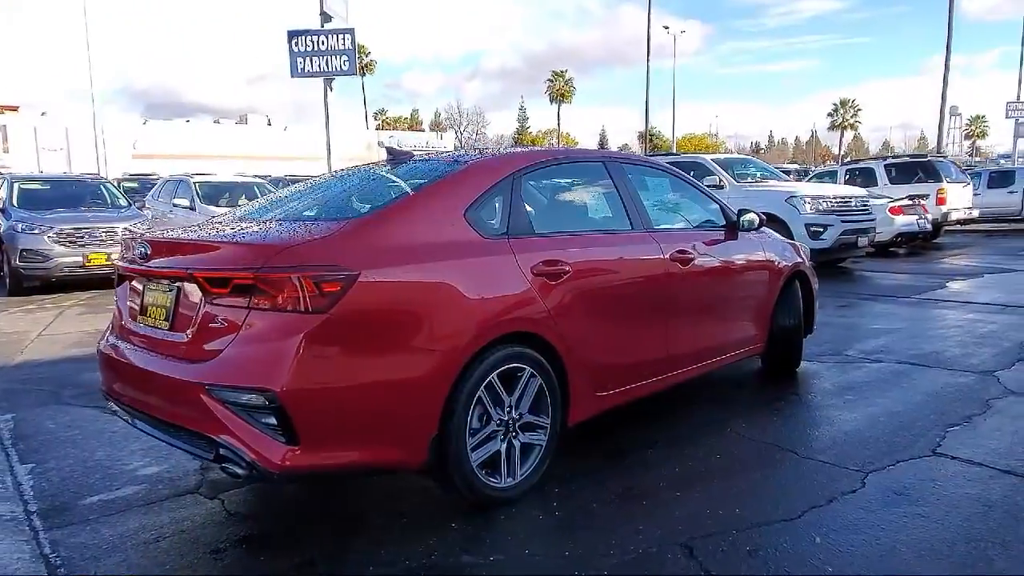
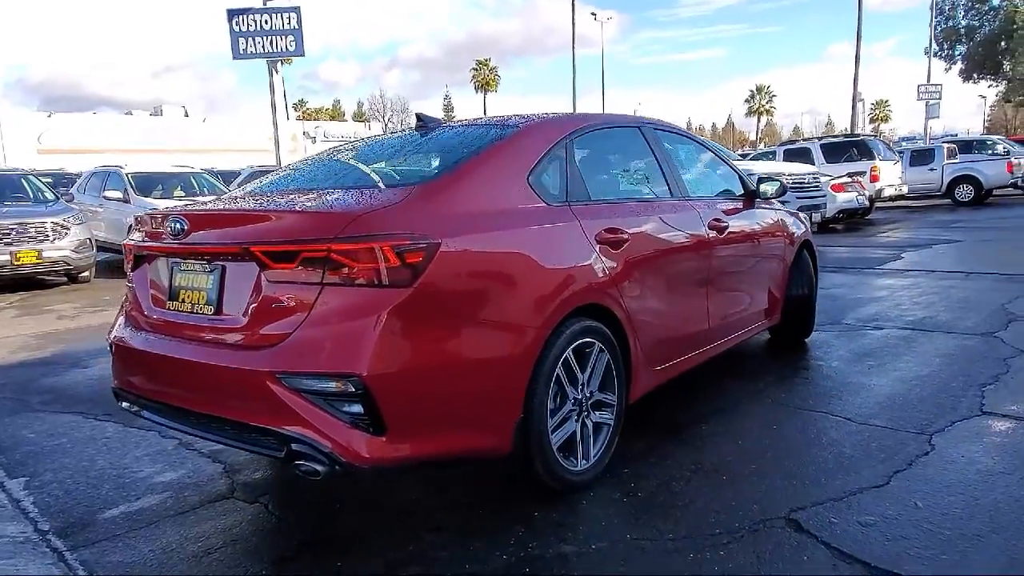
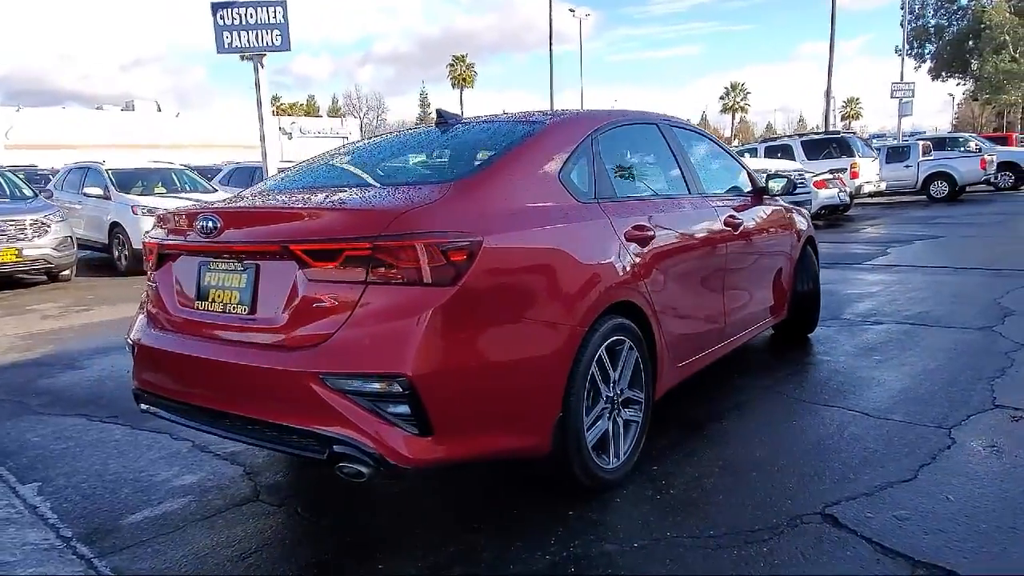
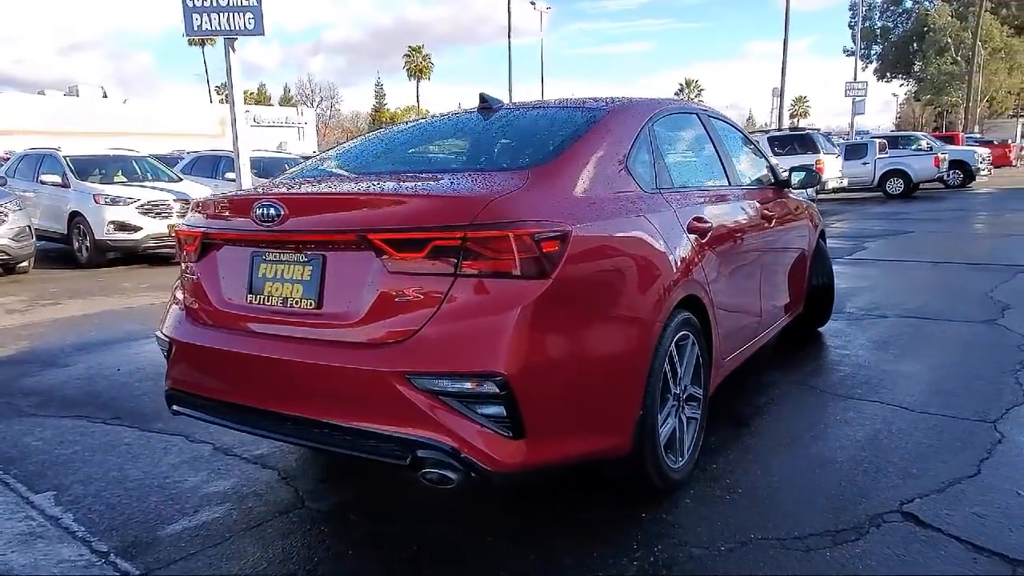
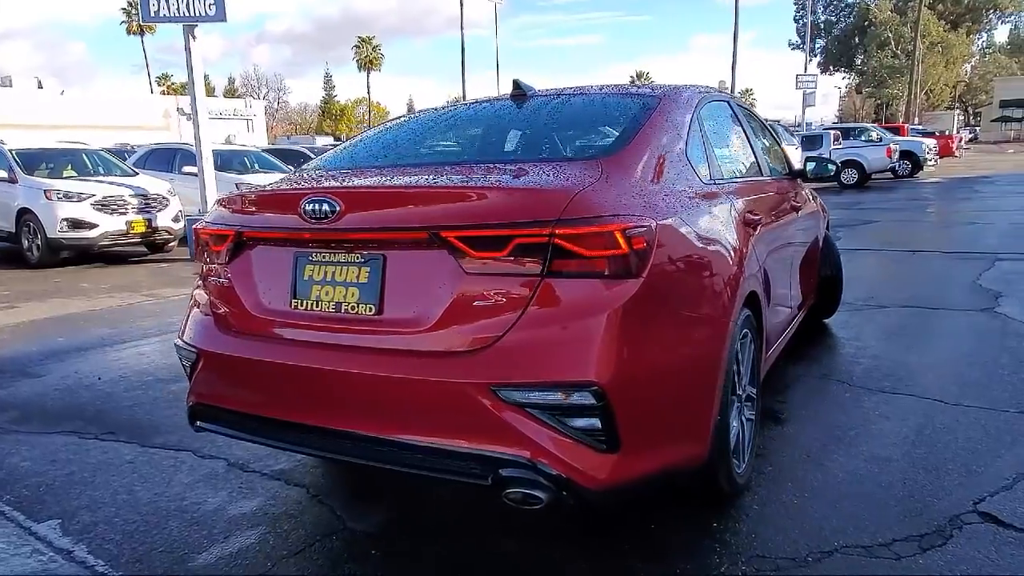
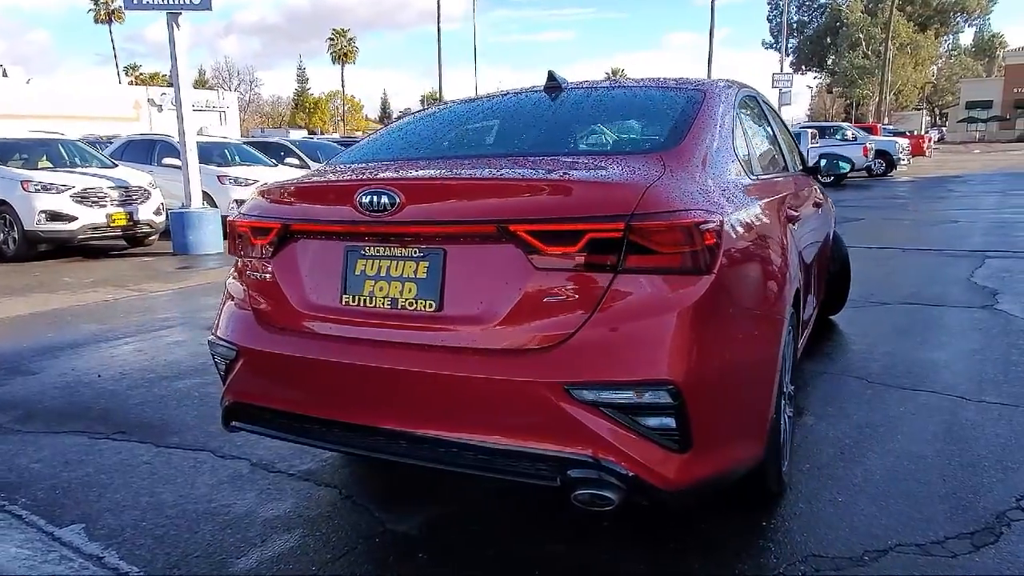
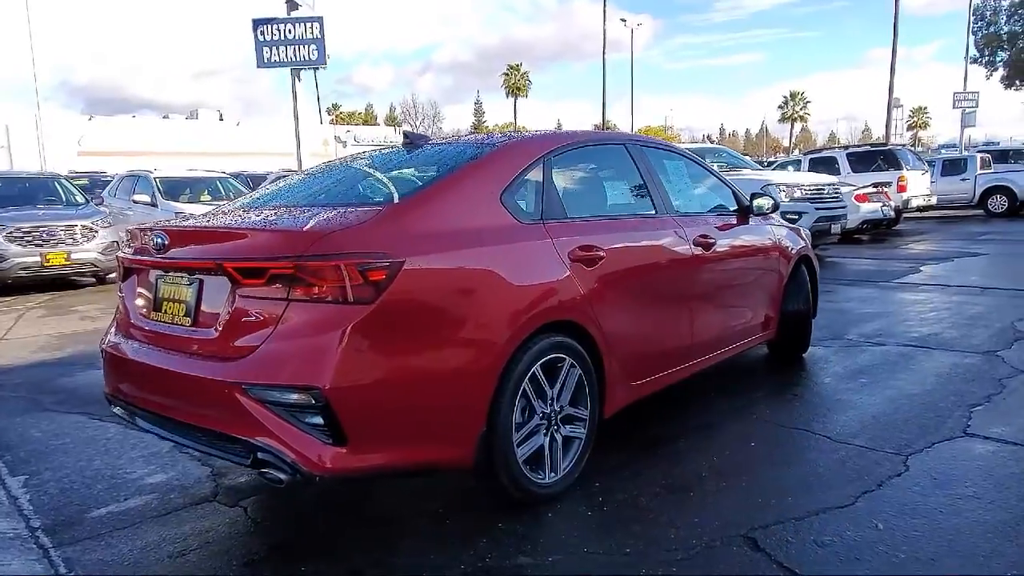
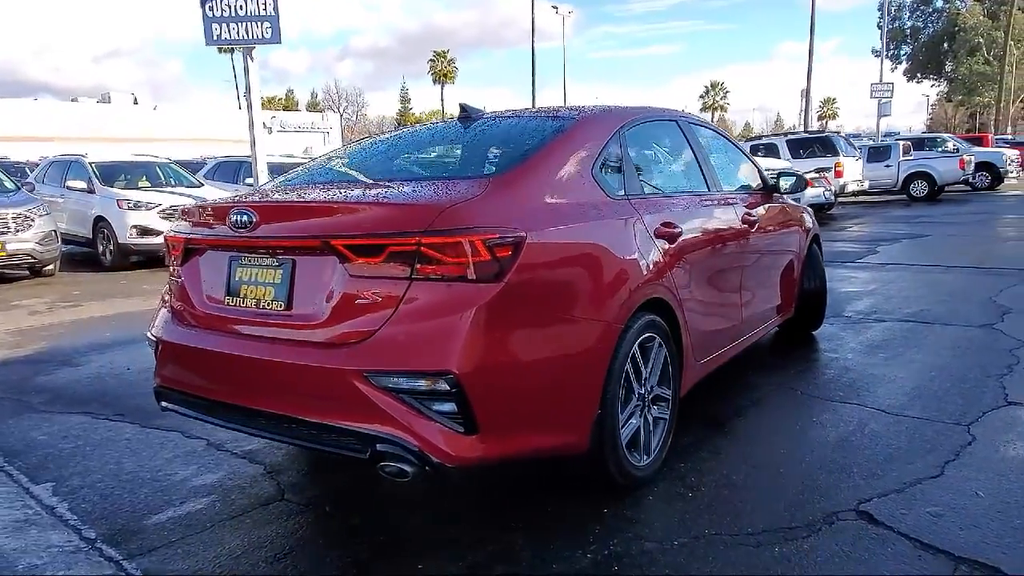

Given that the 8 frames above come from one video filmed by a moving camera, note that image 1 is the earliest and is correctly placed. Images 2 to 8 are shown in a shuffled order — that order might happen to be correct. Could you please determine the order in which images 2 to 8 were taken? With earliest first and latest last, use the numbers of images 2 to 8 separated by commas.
7, 2, 3, 8, 4, 5, 6
